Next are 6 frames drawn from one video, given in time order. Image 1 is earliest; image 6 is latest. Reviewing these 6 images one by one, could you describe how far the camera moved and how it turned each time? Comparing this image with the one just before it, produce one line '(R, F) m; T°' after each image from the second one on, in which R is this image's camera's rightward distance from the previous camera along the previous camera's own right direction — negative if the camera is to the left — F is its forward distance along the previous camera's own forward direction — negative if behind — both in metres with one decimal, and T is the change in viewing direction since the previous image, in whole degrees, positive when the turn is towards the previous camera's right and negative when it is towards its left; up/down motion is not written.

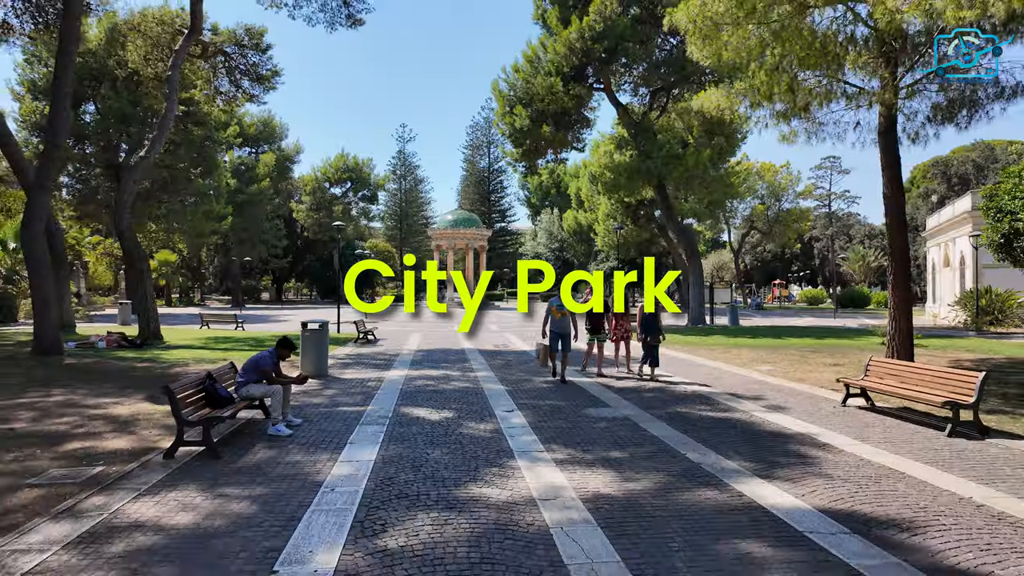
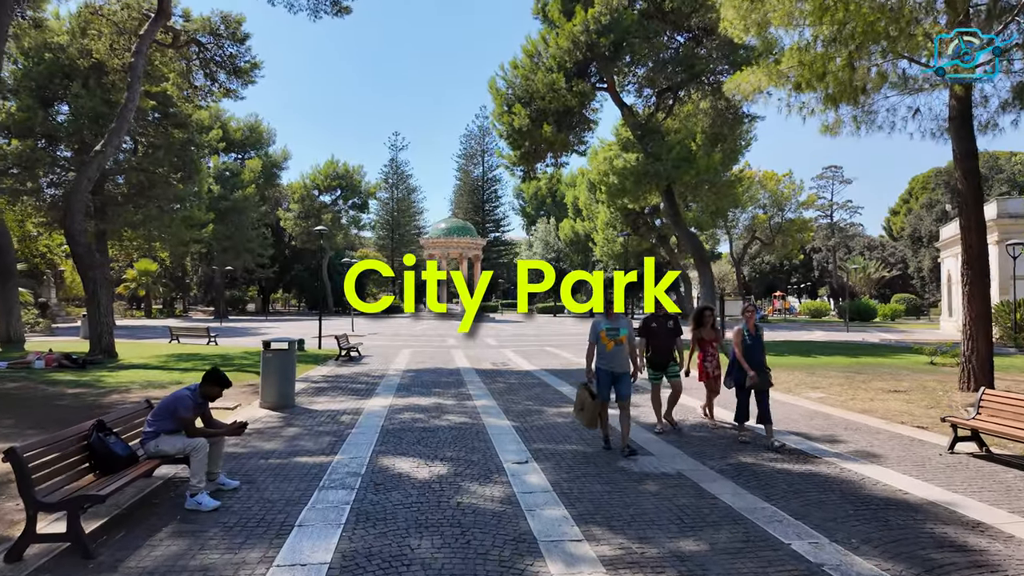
(-0.2, +1.9) m; +1°
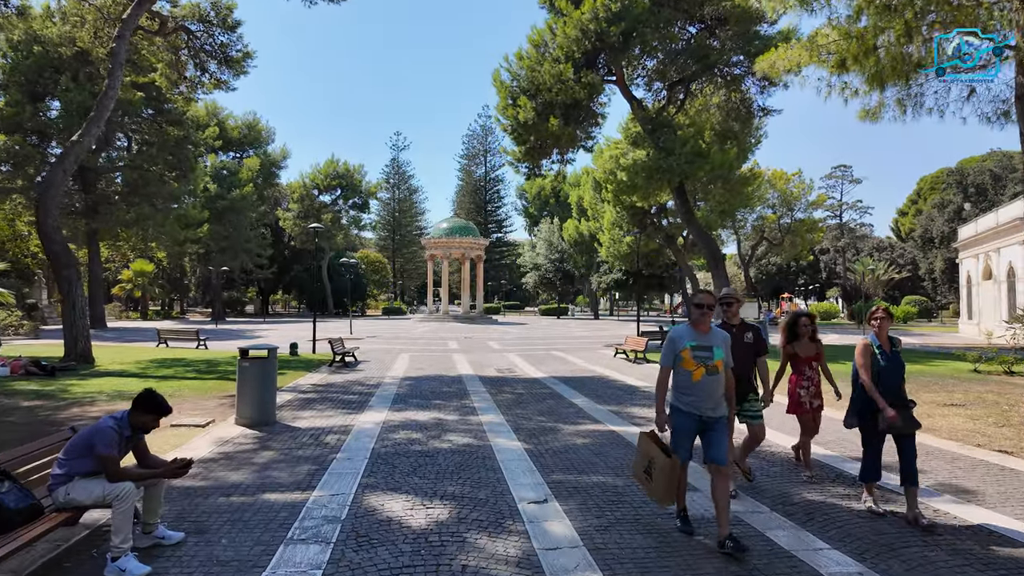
(-0.1, +1.1) m; 0°
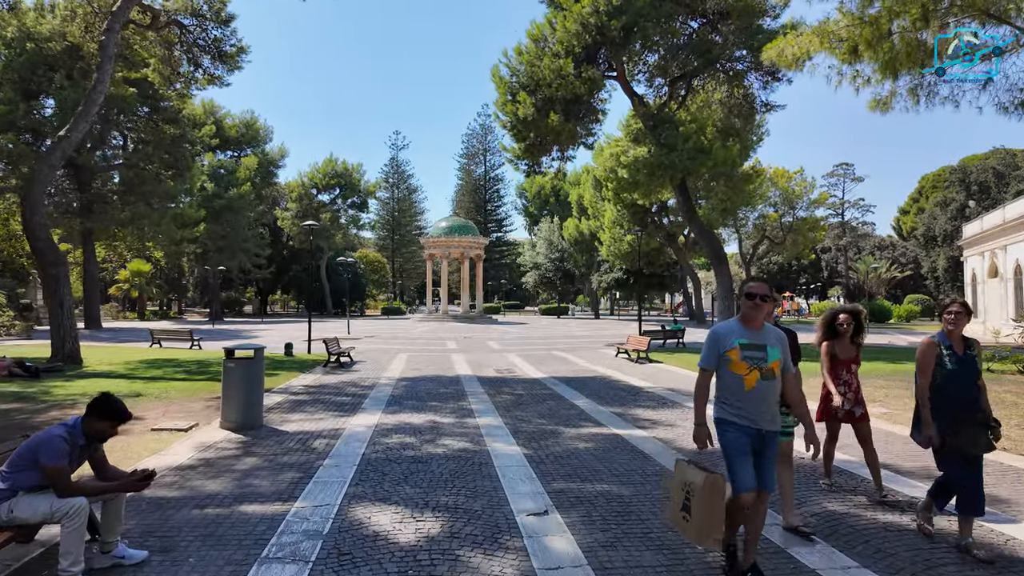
(0.0, +0.4) m; 0°
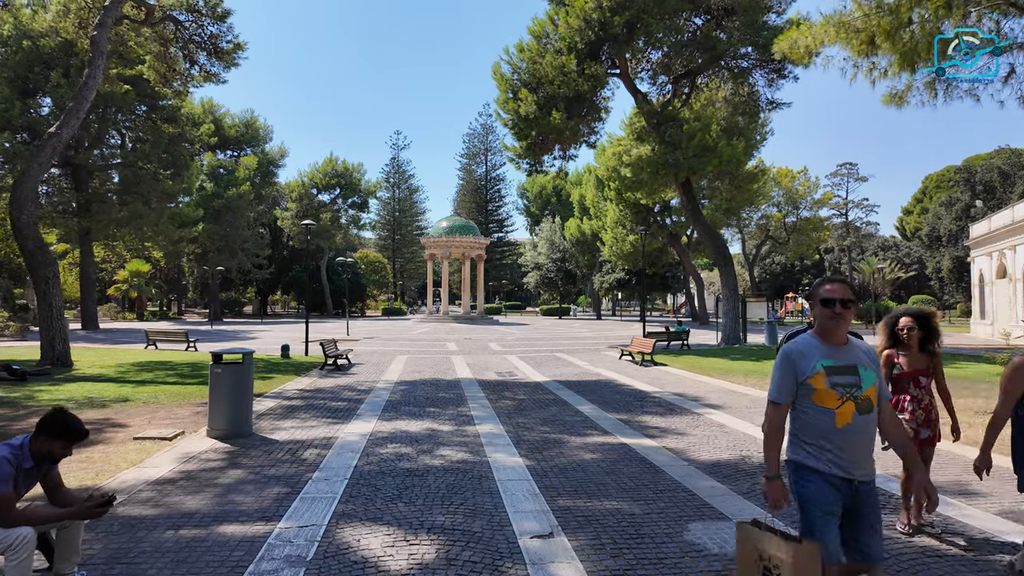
(0.0, +0.4) m; 0°
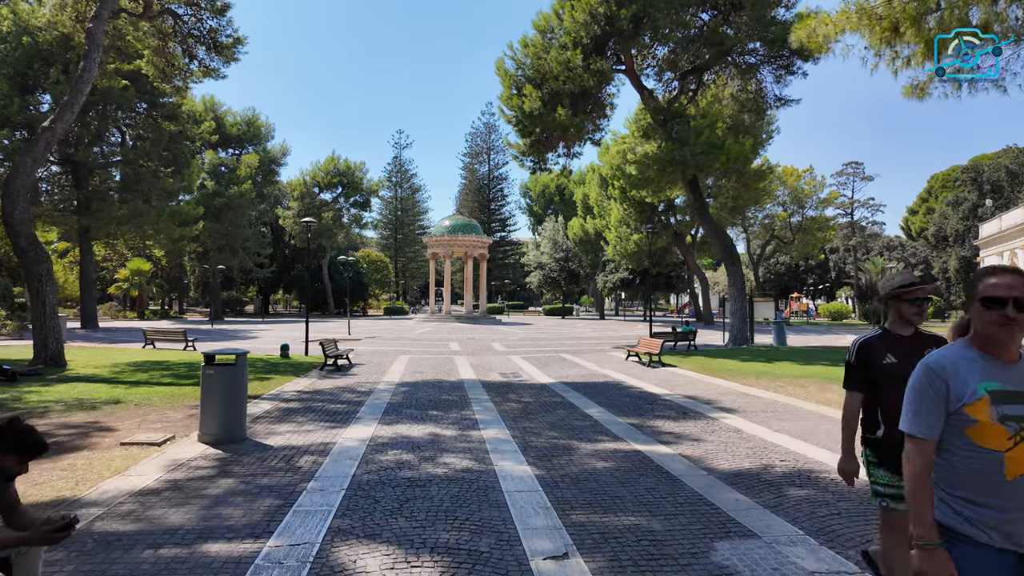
(-0.1, +0.4) m; 0°
